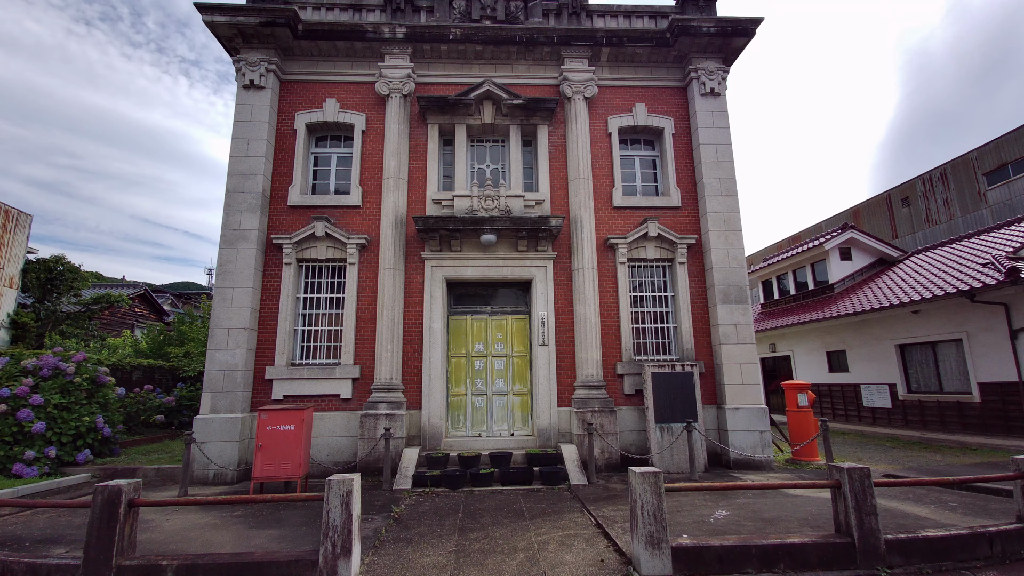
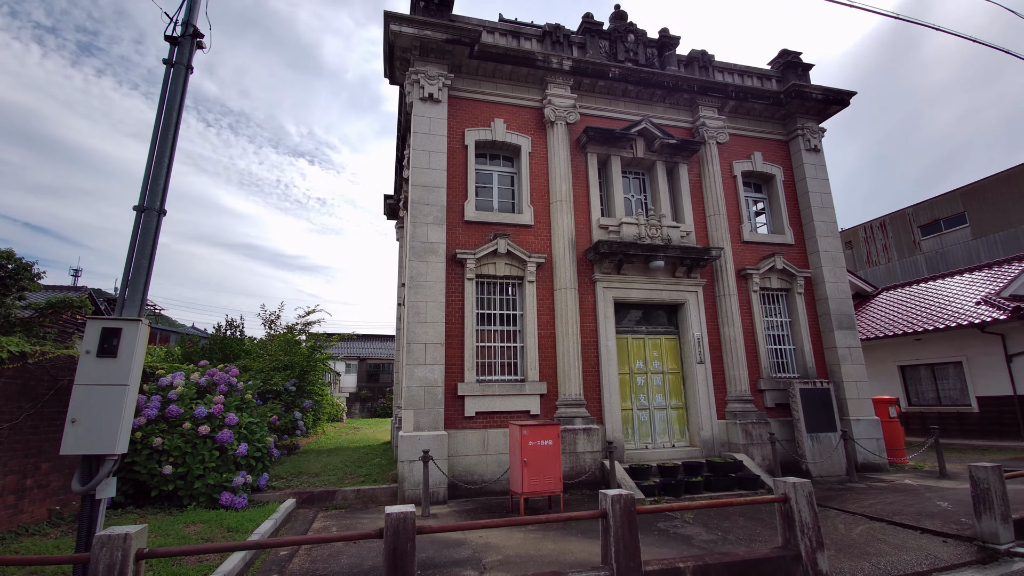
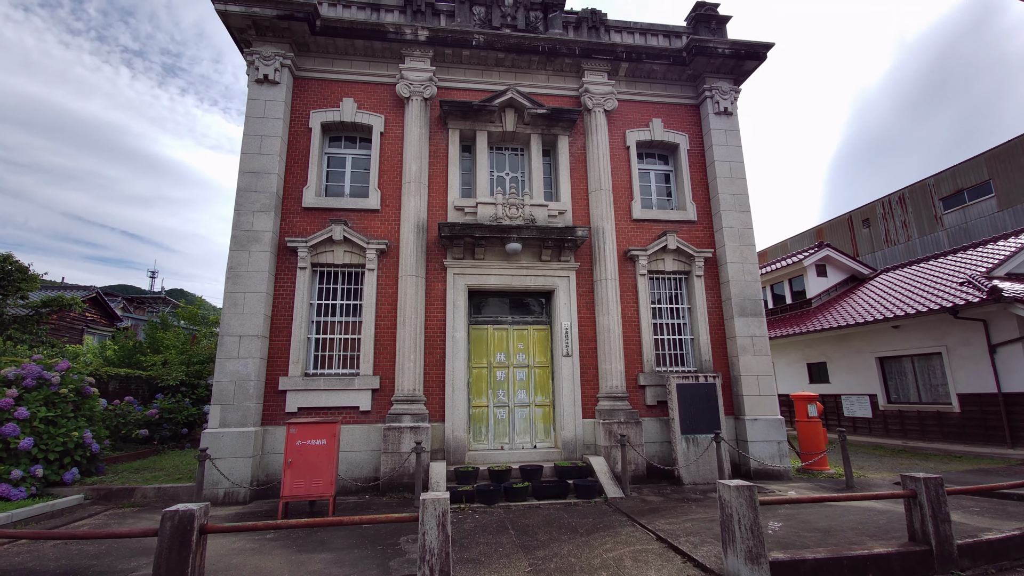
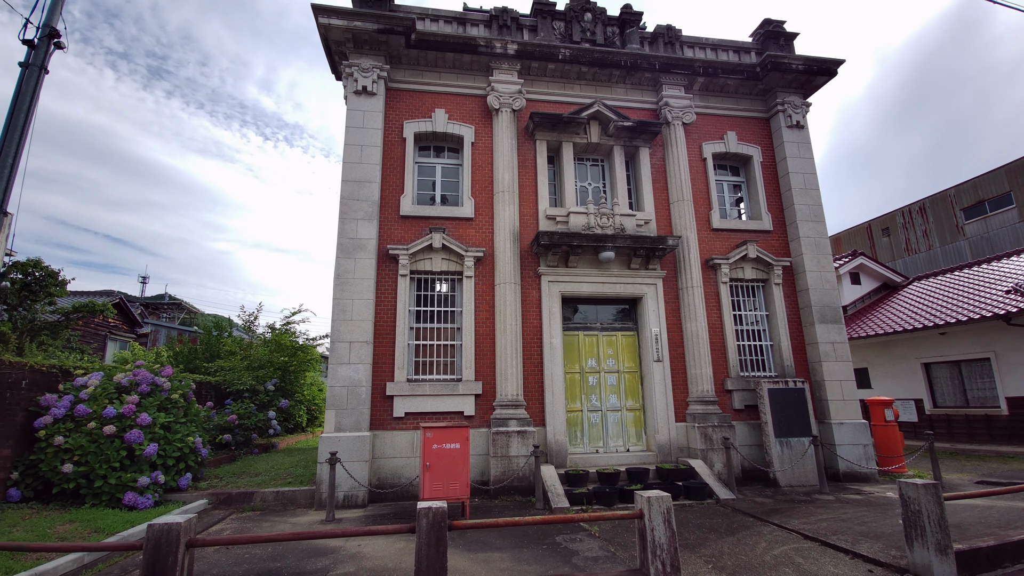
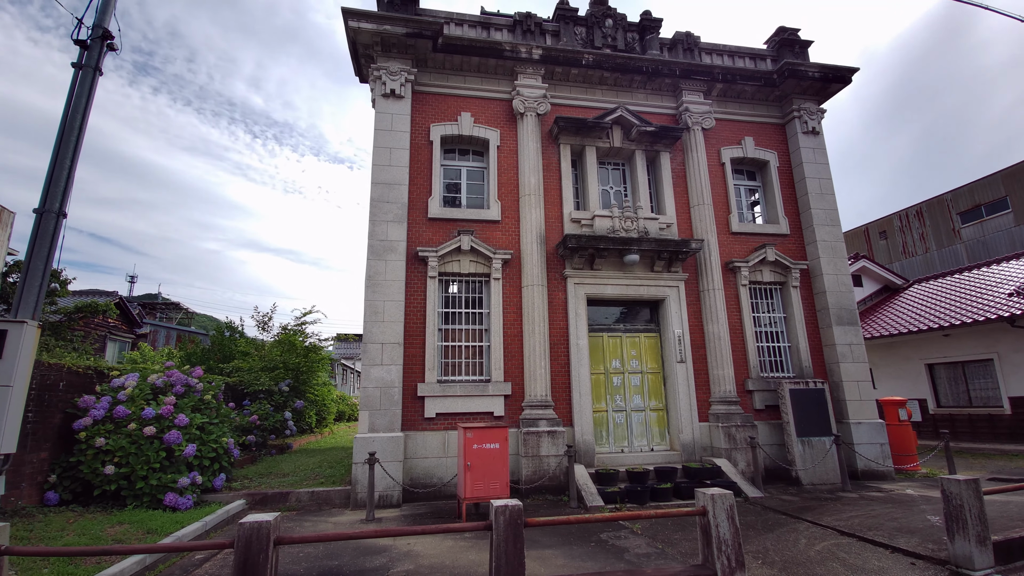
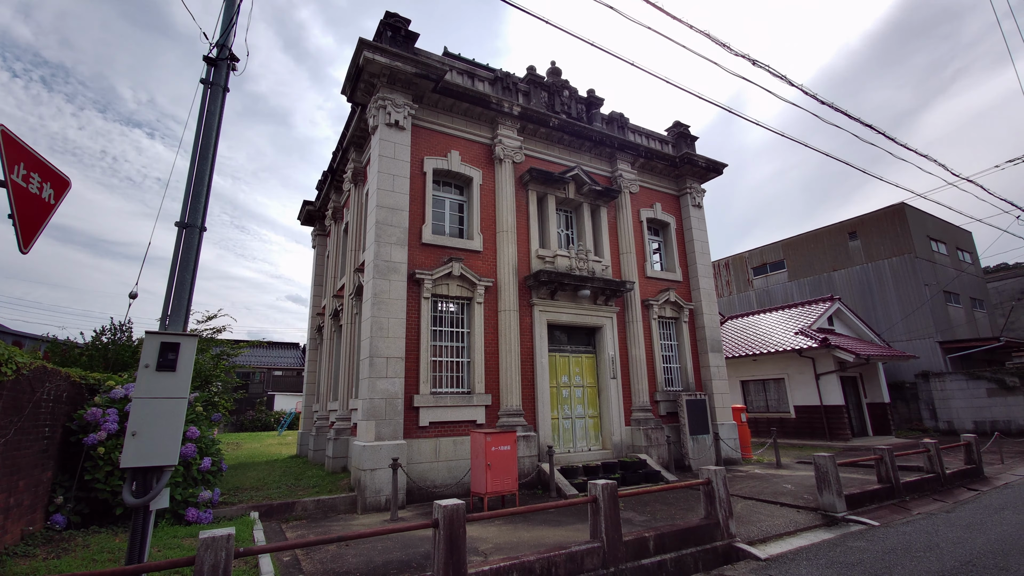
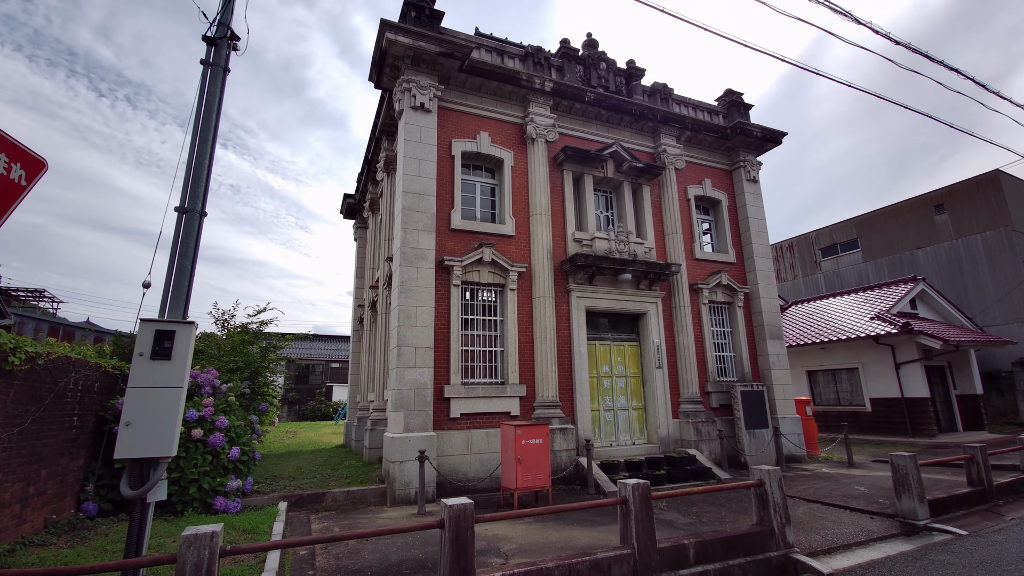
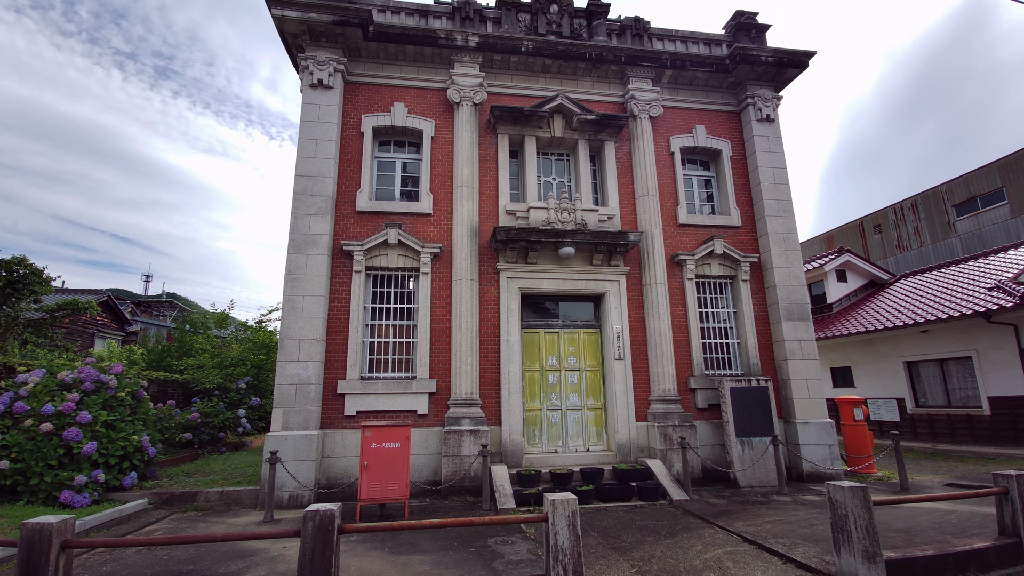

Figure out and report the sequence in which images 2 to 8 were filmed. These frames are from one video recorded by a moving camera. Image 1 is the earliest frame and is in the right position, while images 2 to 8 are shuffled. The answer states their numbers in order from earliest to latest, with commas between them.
3, 8, 4, 5, 2, 7, 6
